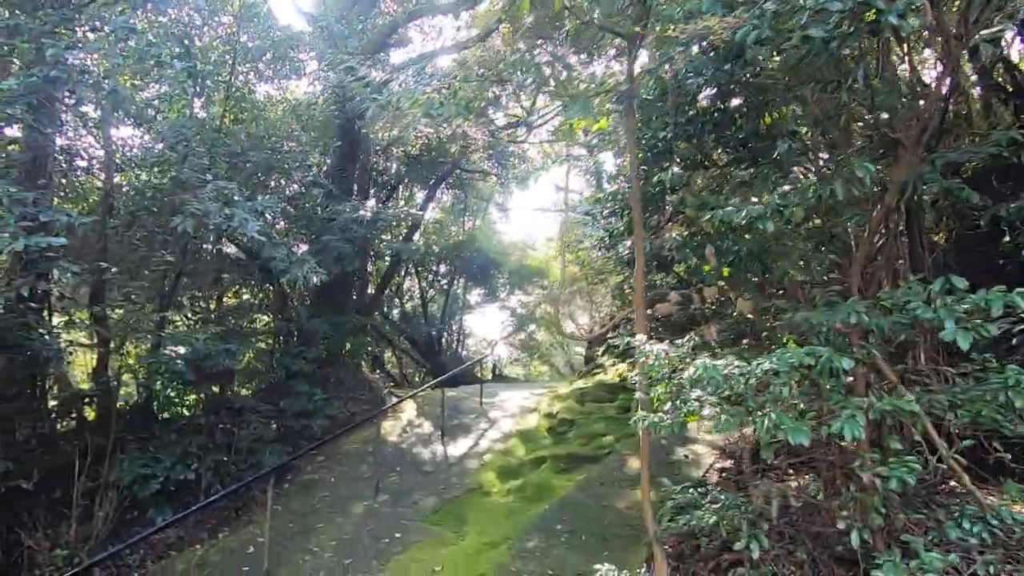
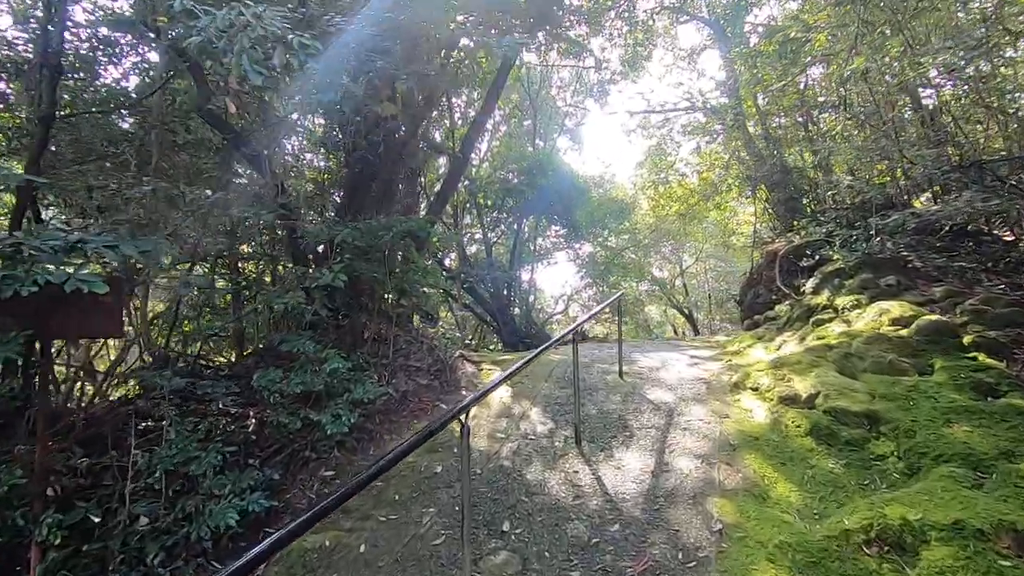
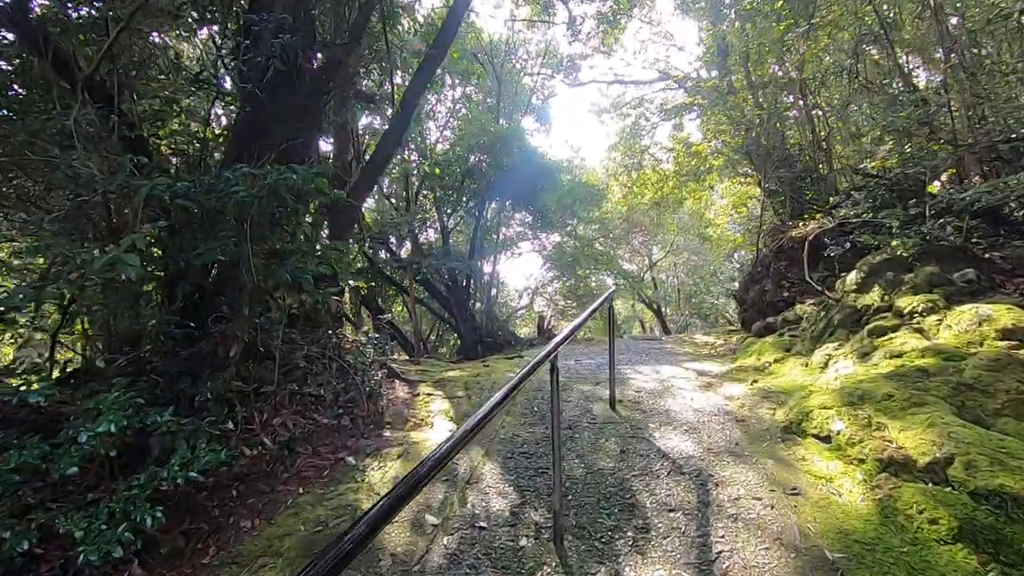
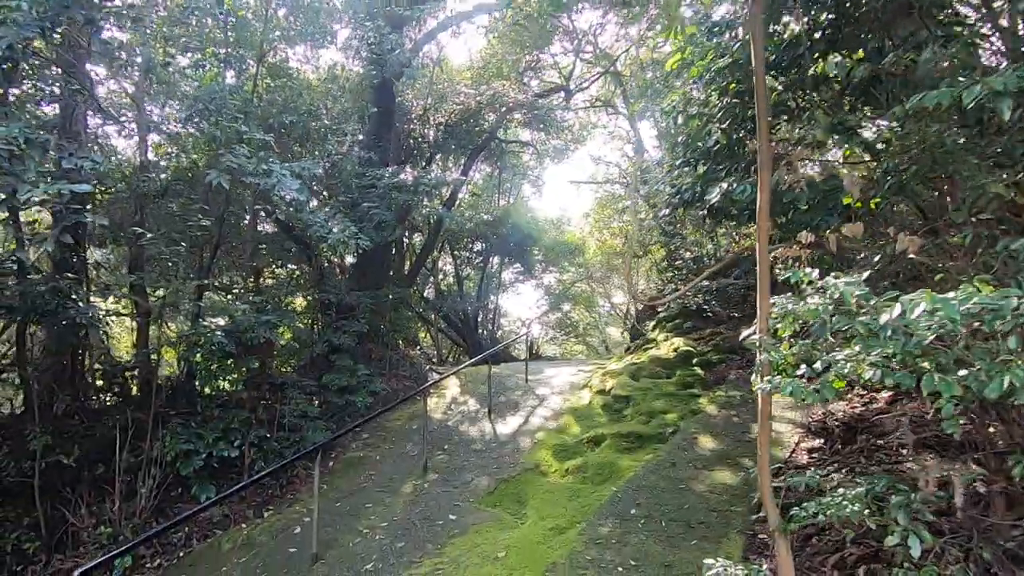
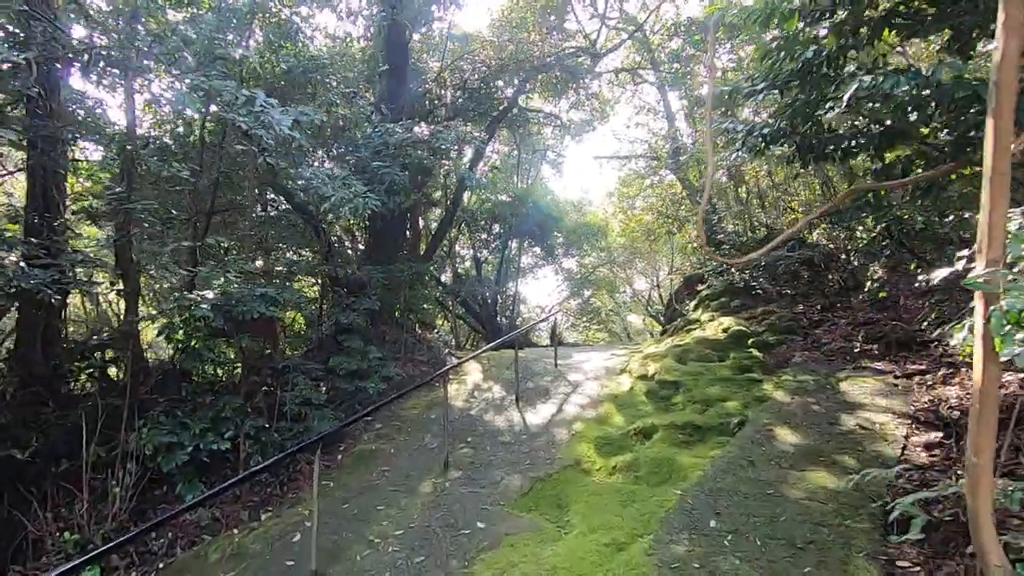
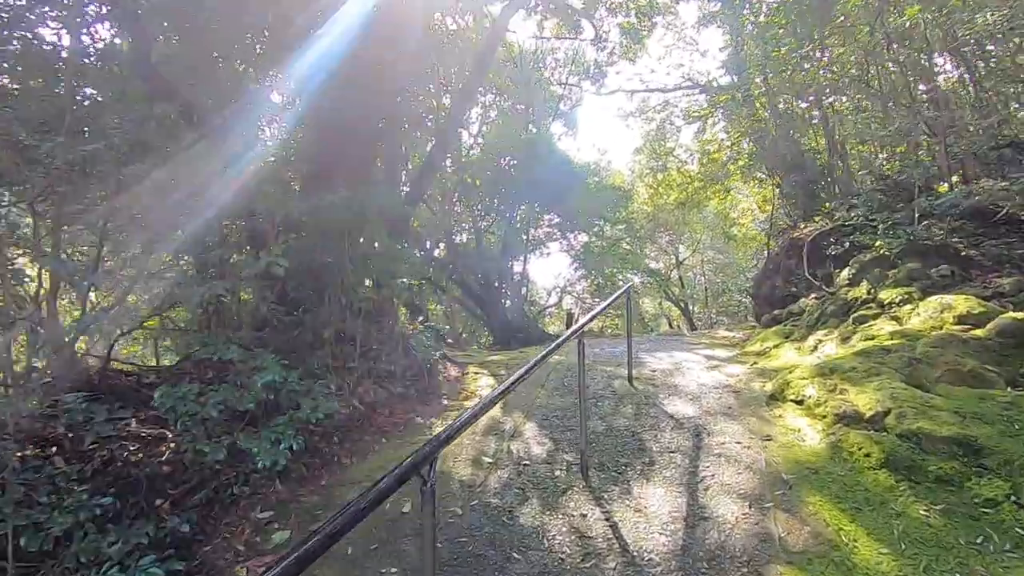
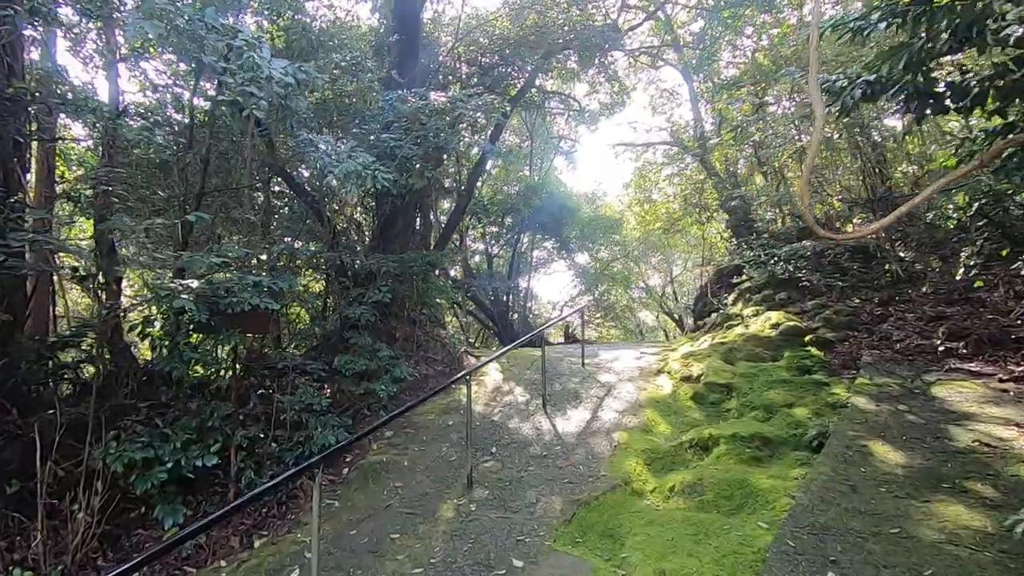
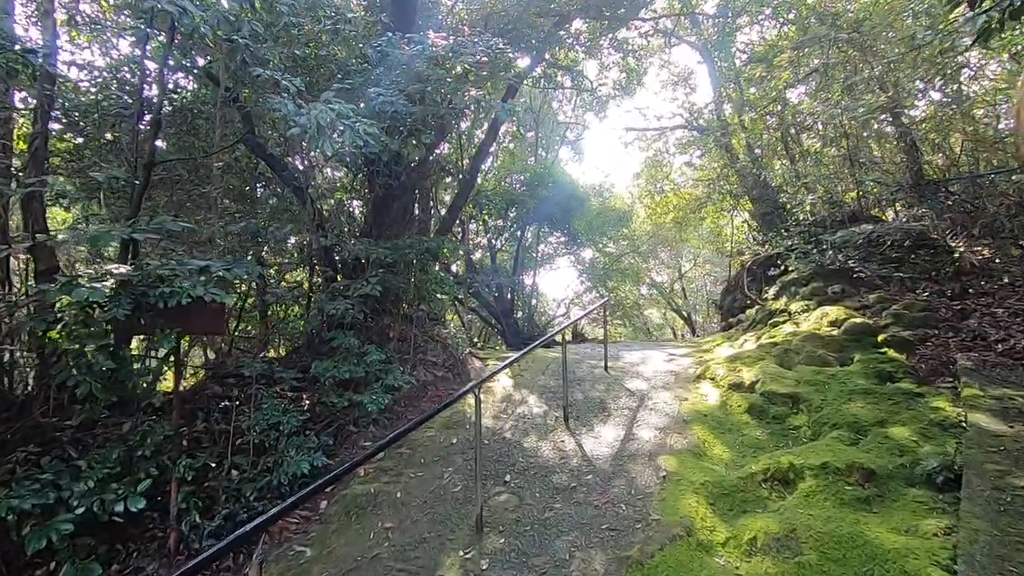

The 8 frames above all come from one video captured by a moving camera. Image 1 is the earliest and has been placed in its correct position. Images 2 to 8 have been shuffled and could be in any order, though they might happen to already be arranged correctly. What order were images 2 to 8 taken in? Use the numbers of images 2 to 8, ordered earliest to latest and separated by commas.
4, 5, 7, 8, 2, 6, 3
